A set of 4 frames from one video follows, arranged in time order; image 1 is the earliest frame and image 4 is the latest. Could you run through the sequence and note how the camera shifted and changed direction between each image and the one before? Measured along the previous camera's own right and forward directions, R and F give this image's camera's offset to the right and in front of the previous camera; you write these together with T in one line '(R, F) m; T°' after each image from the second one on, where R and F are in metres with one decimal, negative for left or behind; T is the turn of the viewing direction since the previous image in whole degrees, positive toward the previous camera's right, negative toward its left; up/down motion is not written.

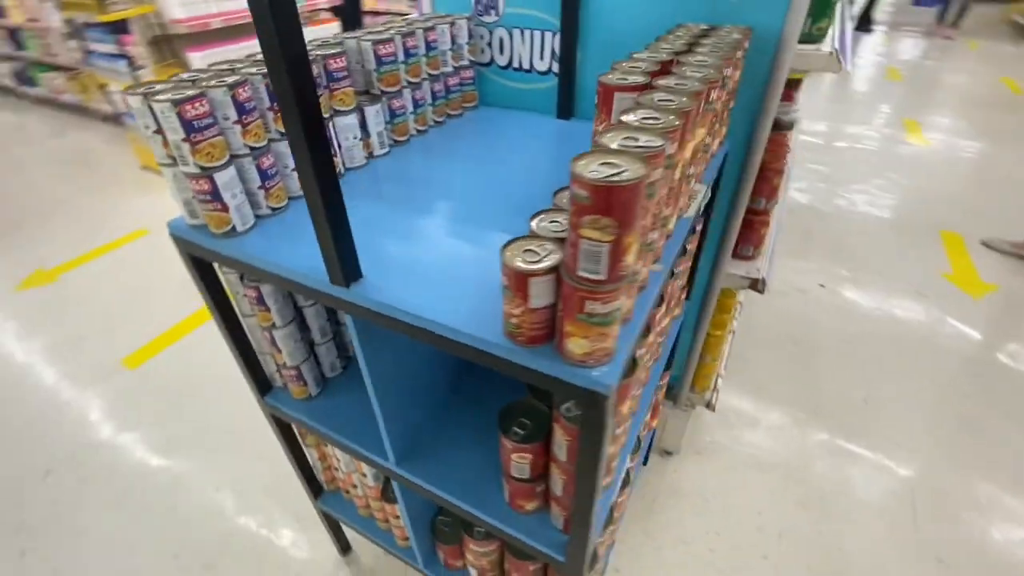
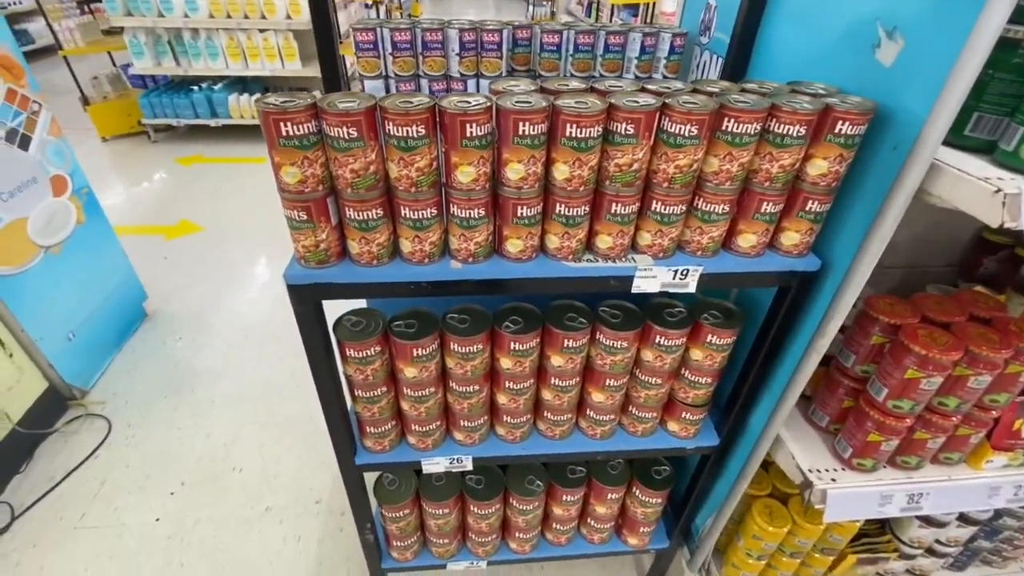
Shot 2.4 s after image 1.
(+0.9, +0.3) m; -42°
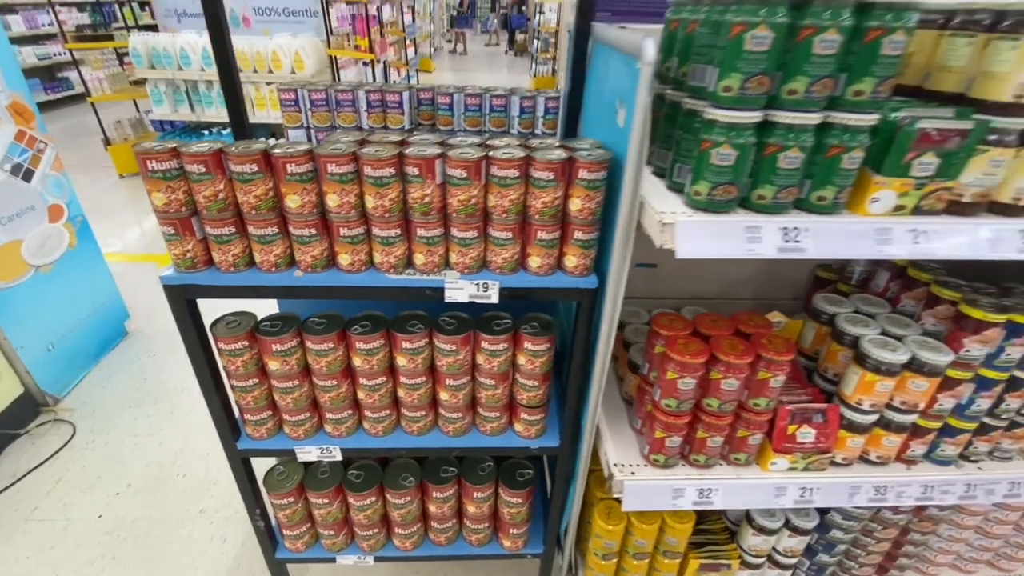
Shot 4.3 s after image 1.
(+0.4, -0.2) m; -2°
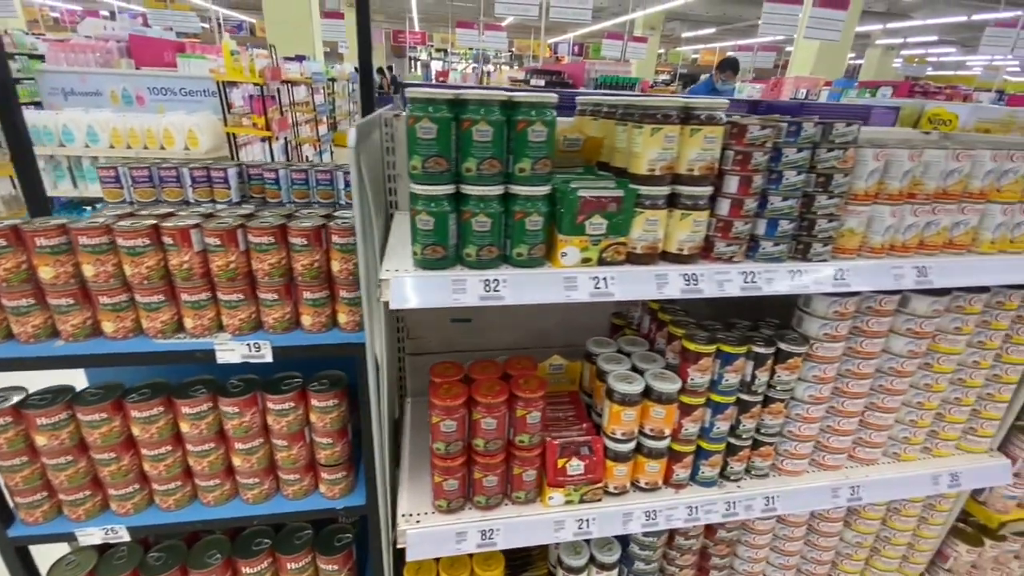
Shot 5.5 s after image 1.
(+0.4, -0.1) m; +7°
